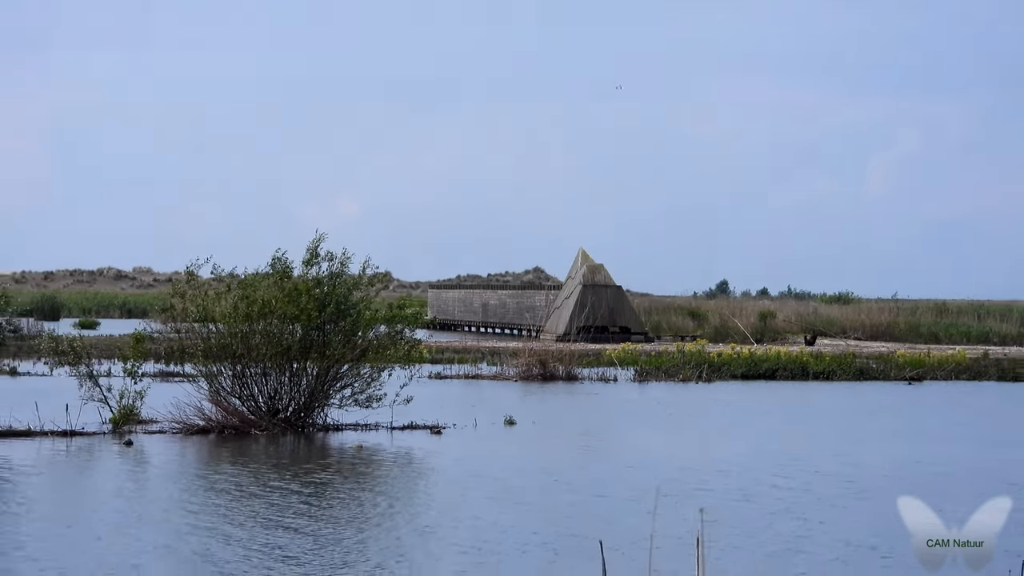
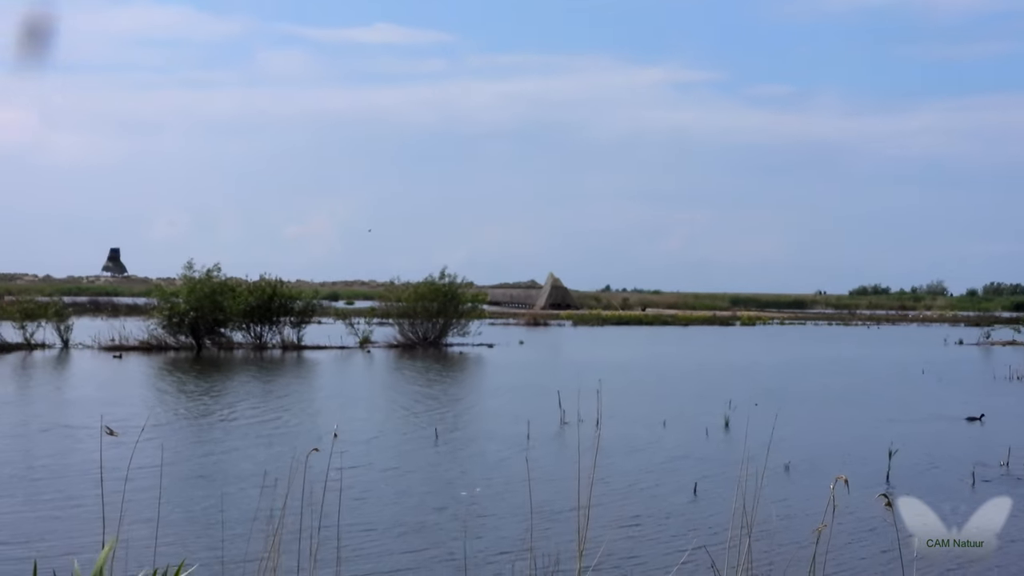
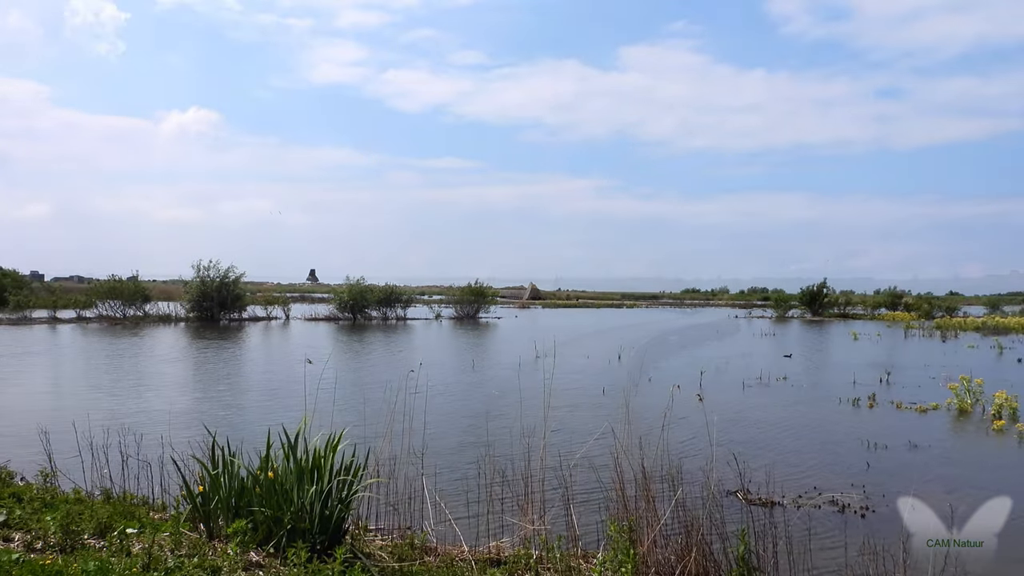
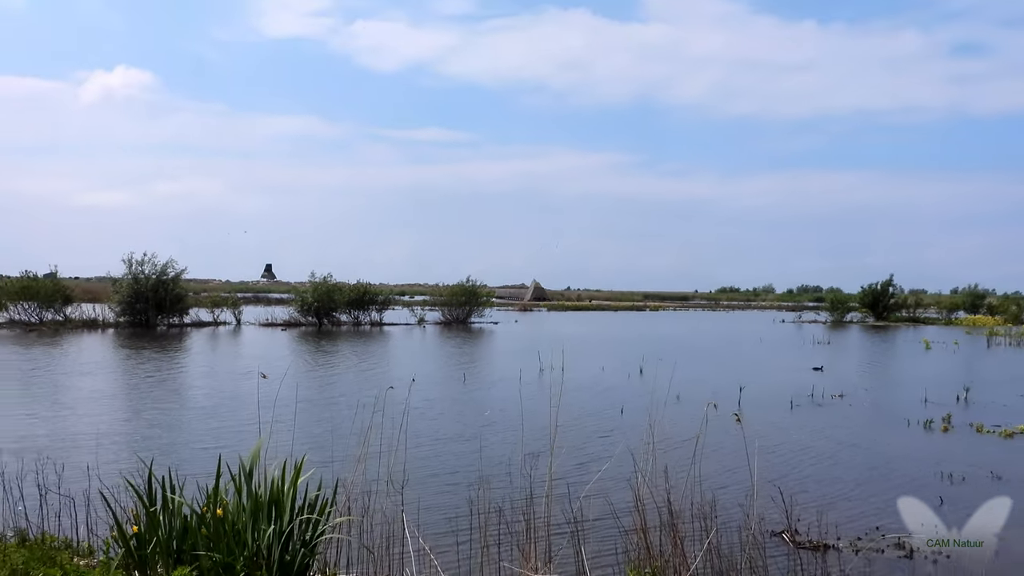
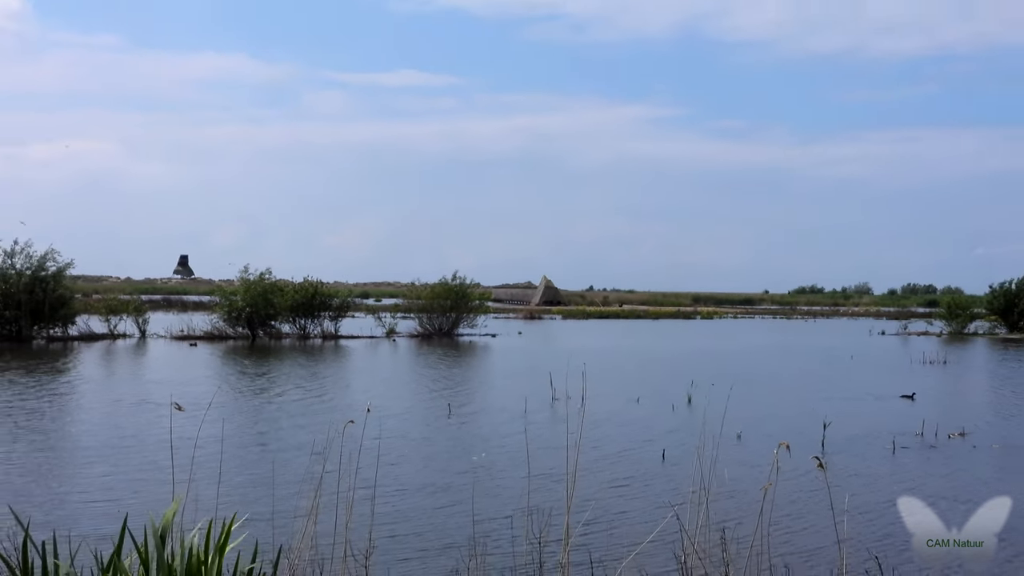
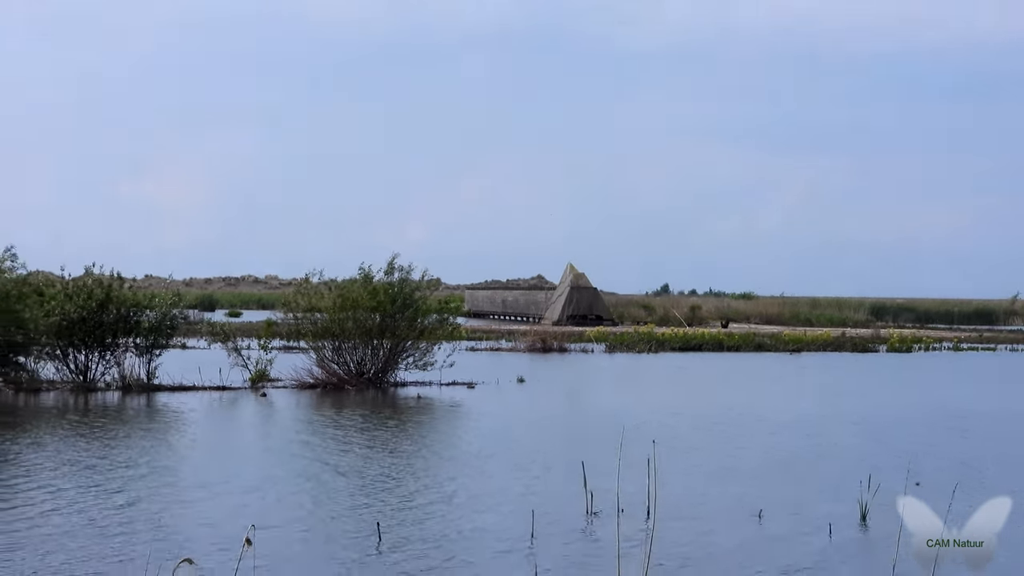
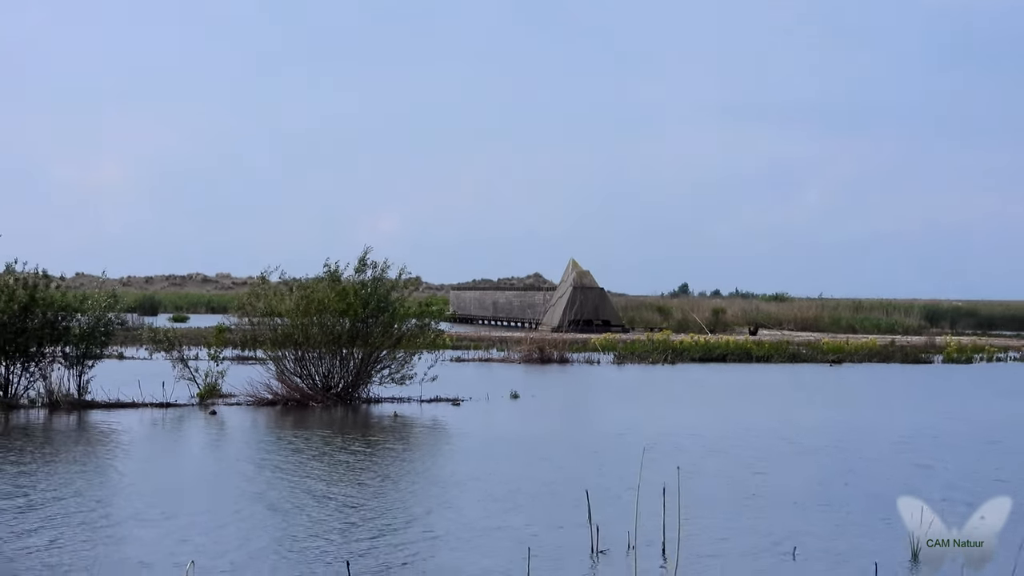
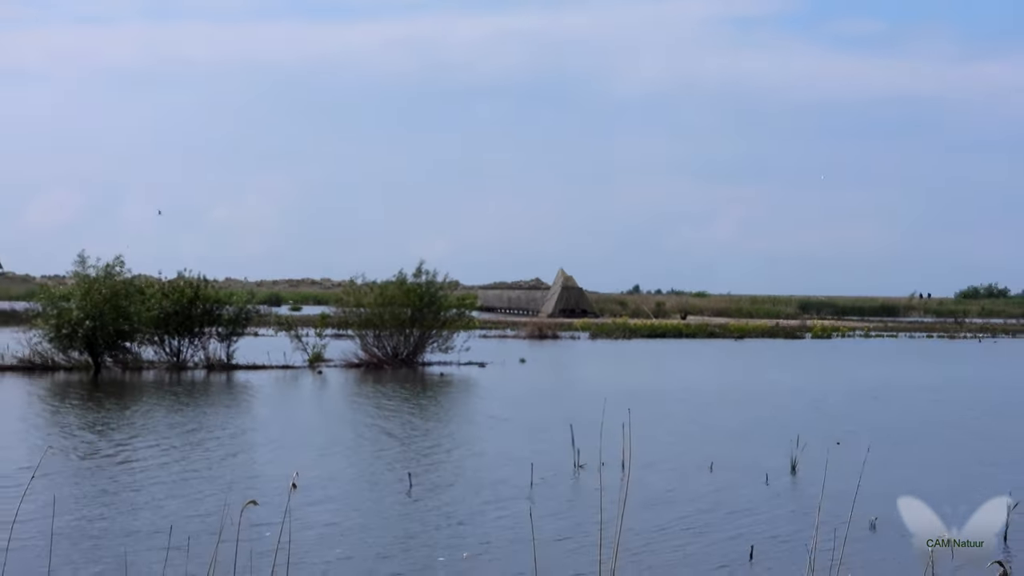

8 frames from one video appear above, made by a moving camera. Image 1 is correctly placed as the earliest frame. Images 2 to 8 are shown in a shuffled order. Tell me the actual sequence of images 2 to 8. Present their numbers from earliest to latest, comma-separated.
7, 6, 8, 2, 5, 4, 3
